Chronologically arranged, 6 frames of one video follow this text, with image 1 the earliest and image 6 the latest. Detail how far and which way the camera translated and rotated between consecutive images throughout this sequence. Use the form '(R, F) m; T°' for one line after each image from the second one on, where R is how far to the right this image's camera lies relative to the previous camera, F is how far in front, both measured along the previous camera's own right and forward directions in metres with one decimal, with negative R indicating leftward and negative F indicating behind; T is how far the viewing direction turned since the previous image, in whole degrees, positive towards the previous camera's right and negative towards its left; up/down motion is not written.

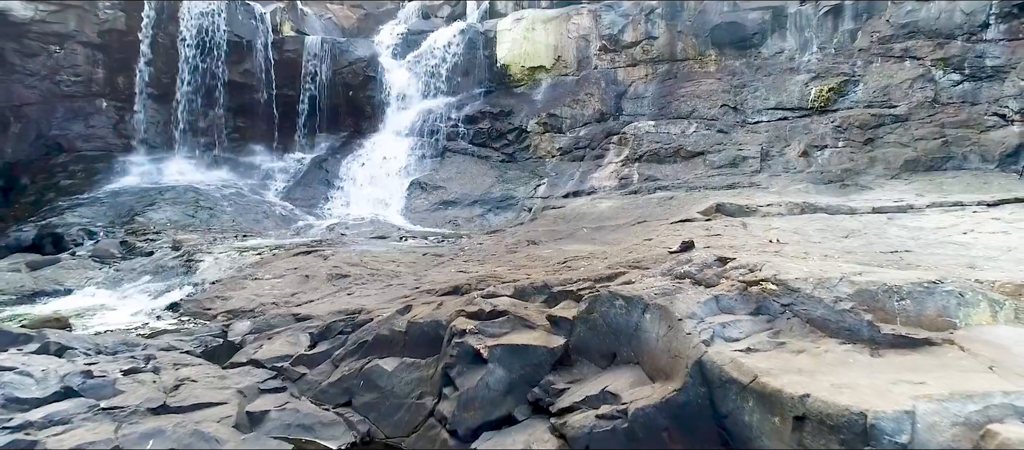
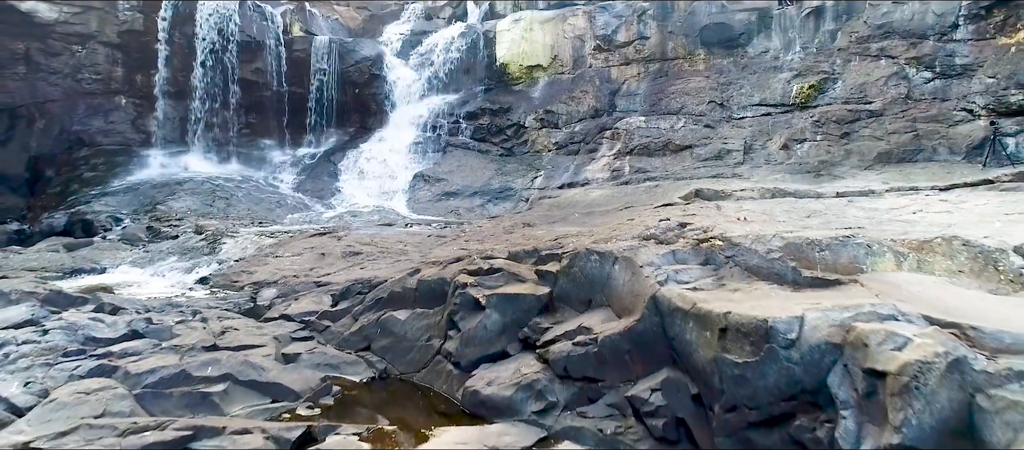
(0.0, -0.9) m; 0°
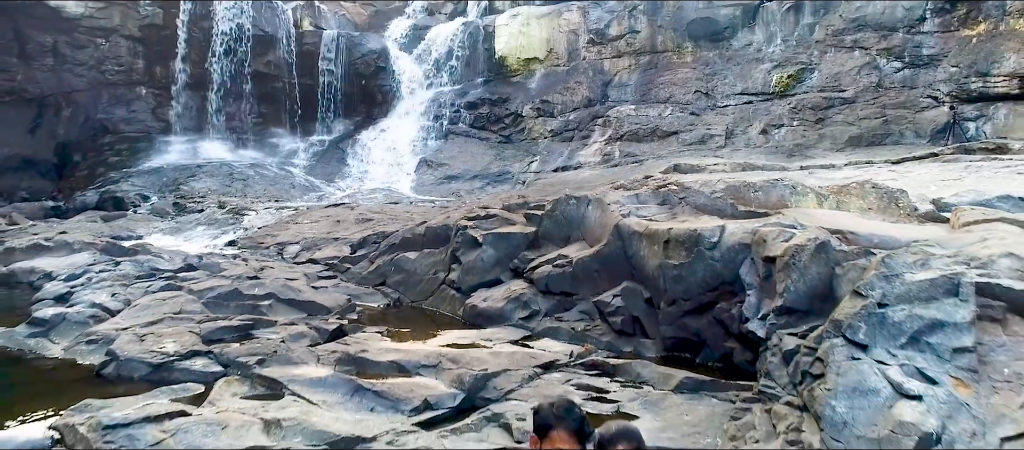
(+0.1, -1.1) m; 0°
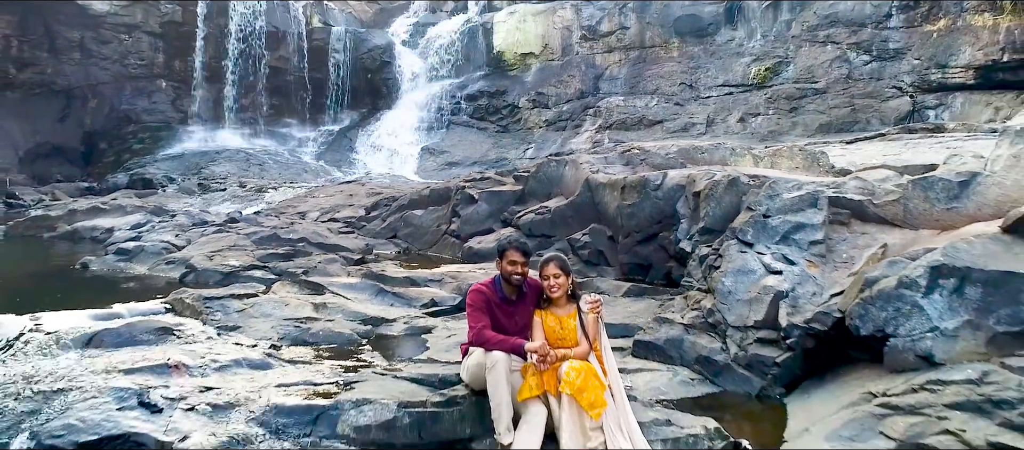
(+0.1, -1.3) m; 0°
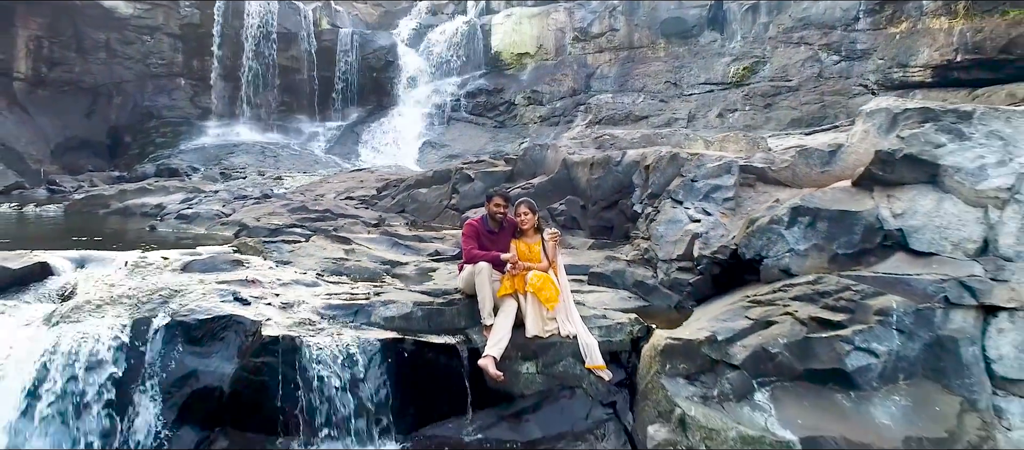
(+0.1, -1.4) m; 0°
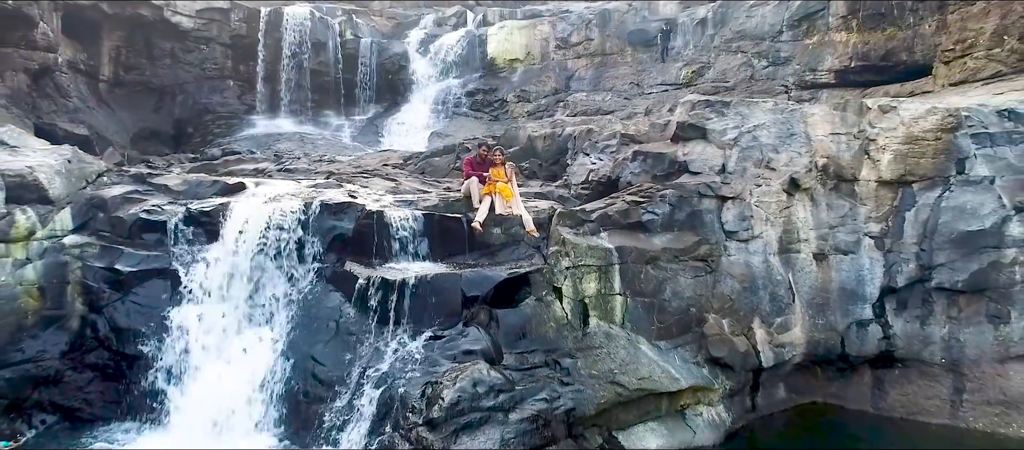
(+0.3, -4.6) m; 0°
